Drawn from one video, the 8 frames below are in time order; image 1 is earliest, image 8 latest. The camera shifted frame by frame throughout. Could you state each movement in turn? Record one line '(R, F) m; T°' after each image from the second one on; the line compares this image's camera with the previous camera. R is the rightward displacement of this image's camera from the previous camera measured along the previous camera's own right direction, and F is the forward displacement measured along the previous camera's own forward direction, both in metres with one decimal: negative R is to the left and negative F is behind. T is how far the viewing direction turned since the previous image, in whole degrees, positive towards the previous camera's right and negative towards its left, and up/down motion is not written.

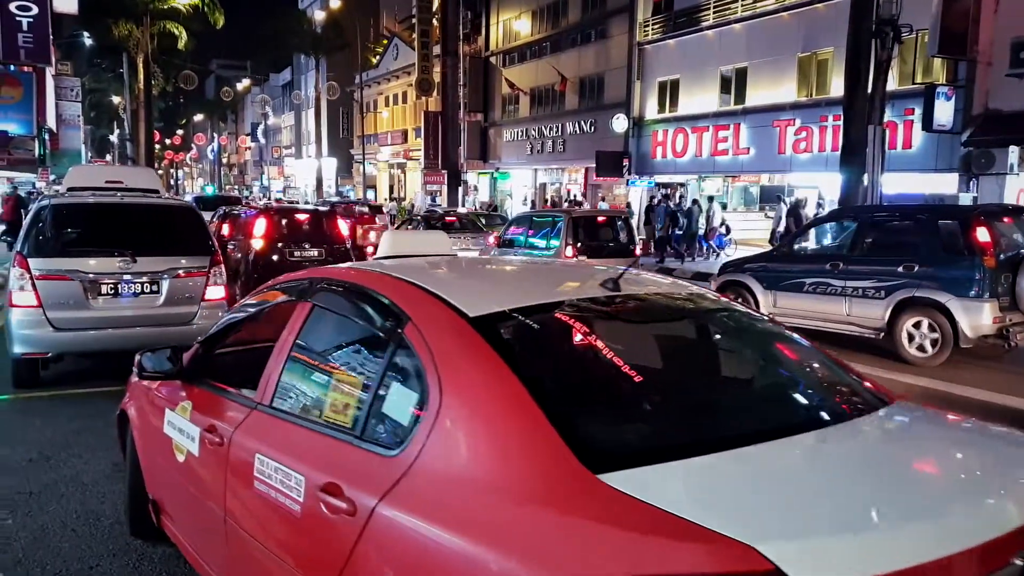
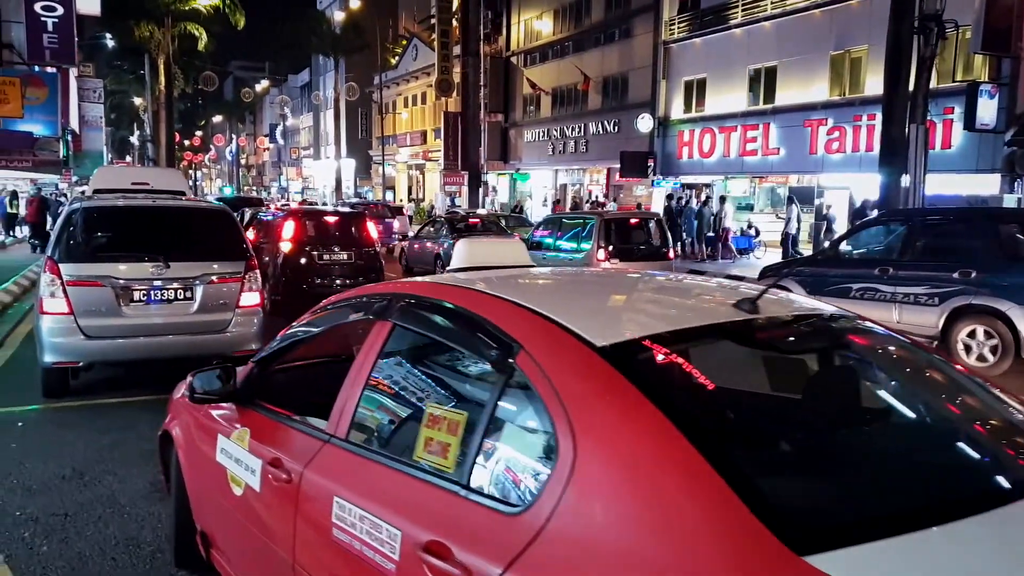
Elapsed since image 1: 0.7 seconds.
(-0.3, +0.3) m; -1°
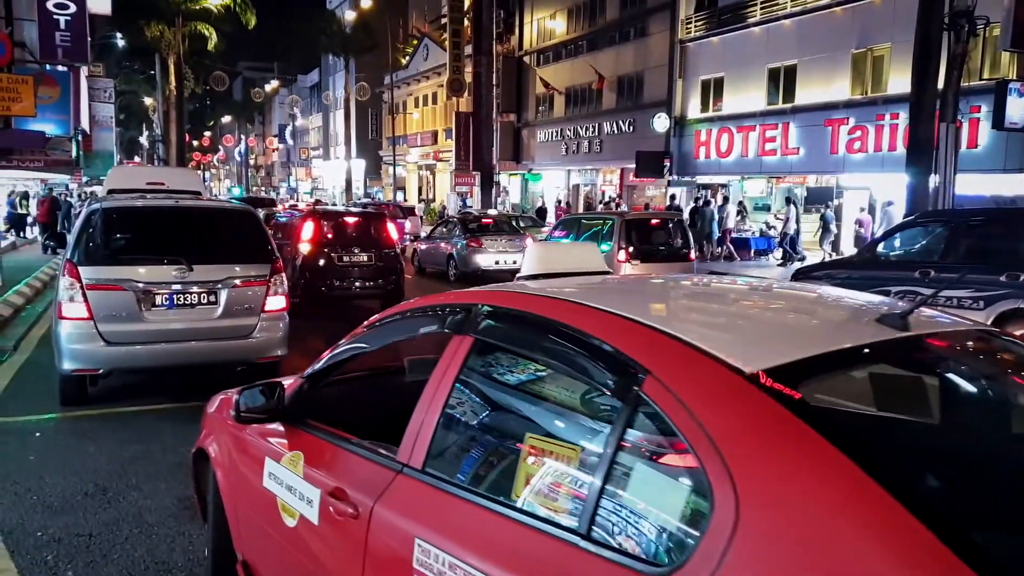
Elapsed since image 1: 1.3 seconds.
(-0.2, +0.3) m; 0°
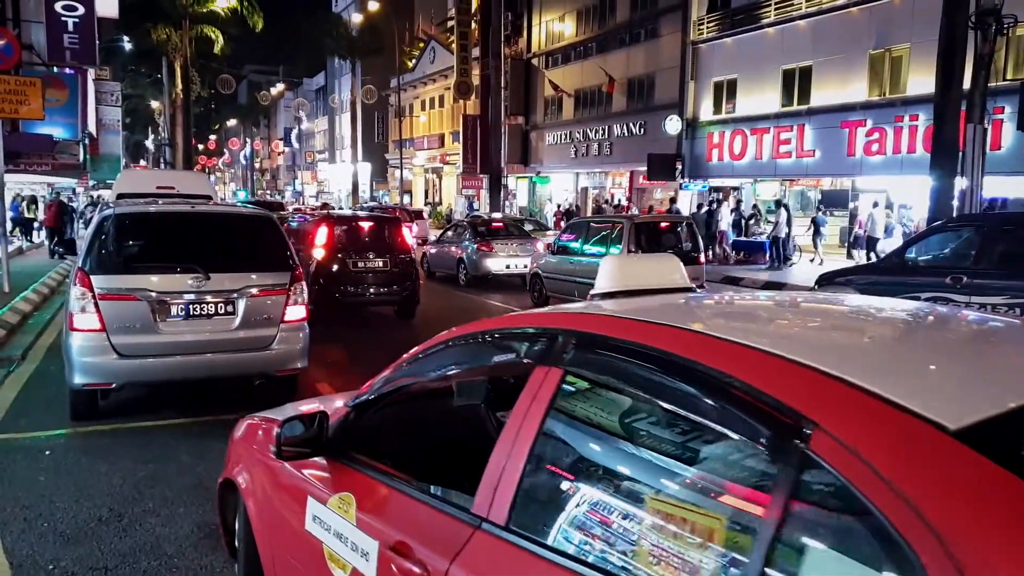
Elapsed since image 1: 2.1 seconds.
(-0.2, +0.3) m; 0°
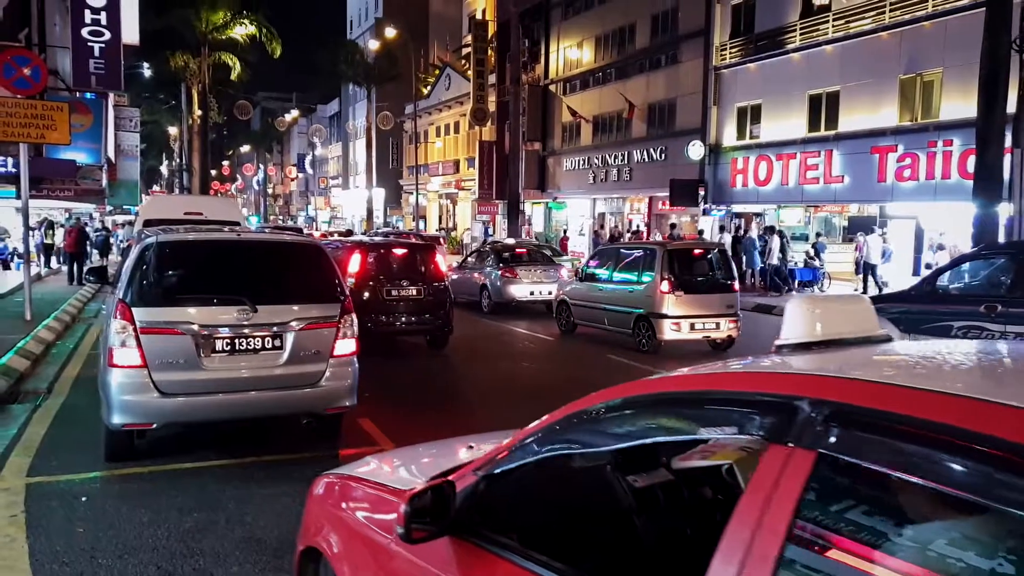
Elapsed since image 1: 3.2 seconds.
(-0.4, +0.4) m; -1°
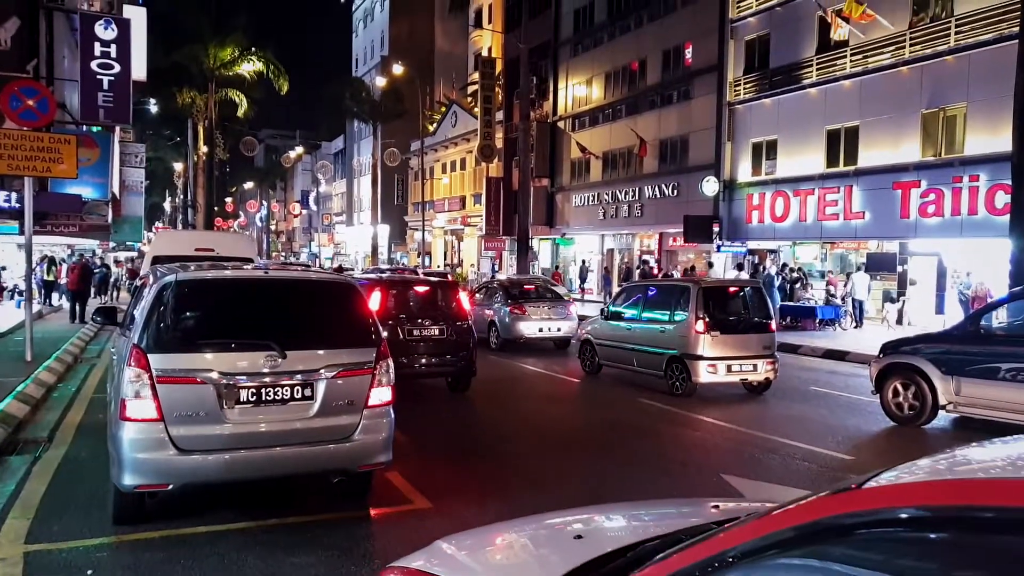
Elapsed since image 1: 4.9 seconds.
(-0.4, +0.6) m; 0°
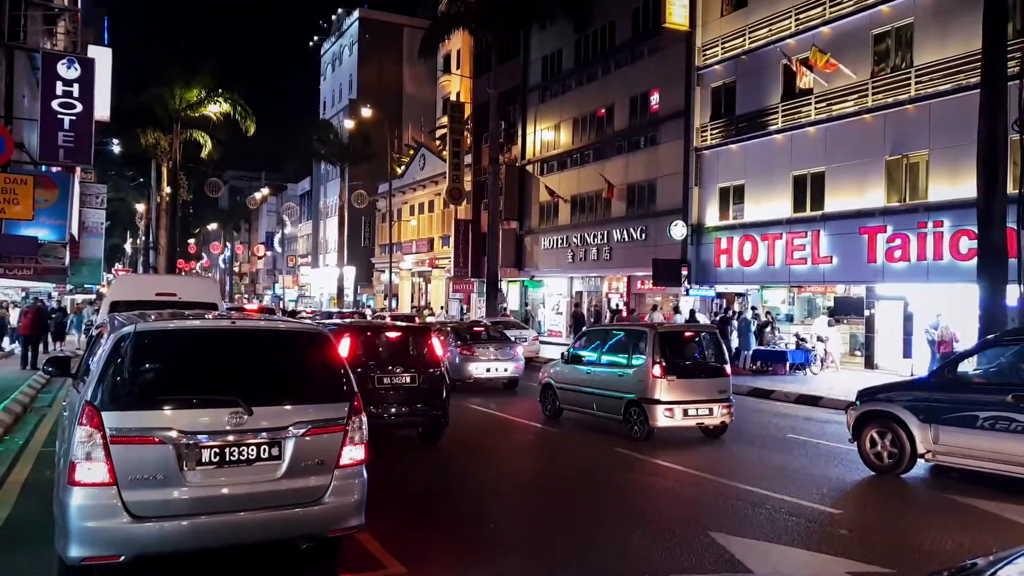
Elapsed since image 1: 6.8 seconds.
(-0.1, +0.3) m; +2°
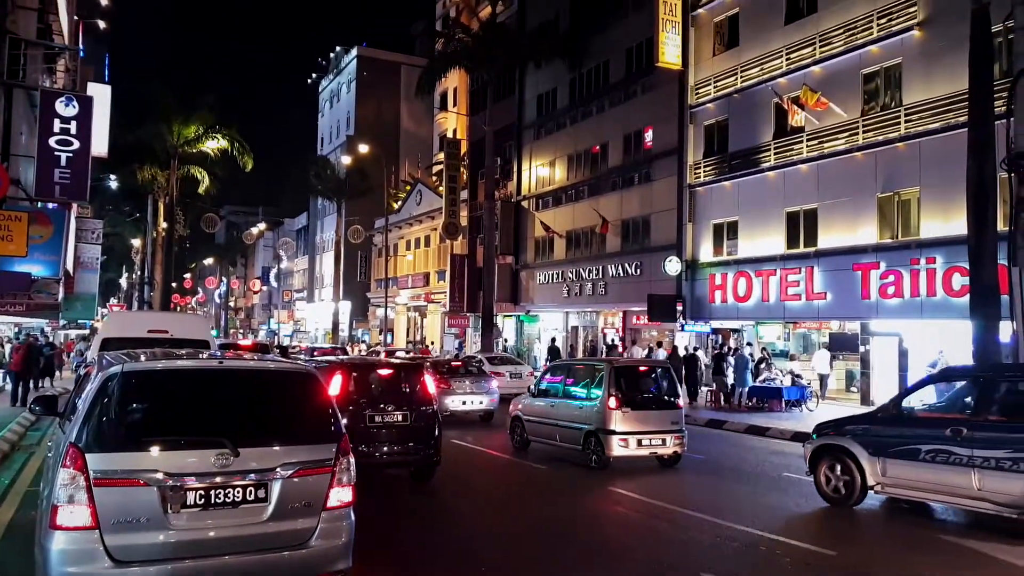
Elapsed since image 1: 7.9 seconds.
(0.0, 0.0) m; 0°
